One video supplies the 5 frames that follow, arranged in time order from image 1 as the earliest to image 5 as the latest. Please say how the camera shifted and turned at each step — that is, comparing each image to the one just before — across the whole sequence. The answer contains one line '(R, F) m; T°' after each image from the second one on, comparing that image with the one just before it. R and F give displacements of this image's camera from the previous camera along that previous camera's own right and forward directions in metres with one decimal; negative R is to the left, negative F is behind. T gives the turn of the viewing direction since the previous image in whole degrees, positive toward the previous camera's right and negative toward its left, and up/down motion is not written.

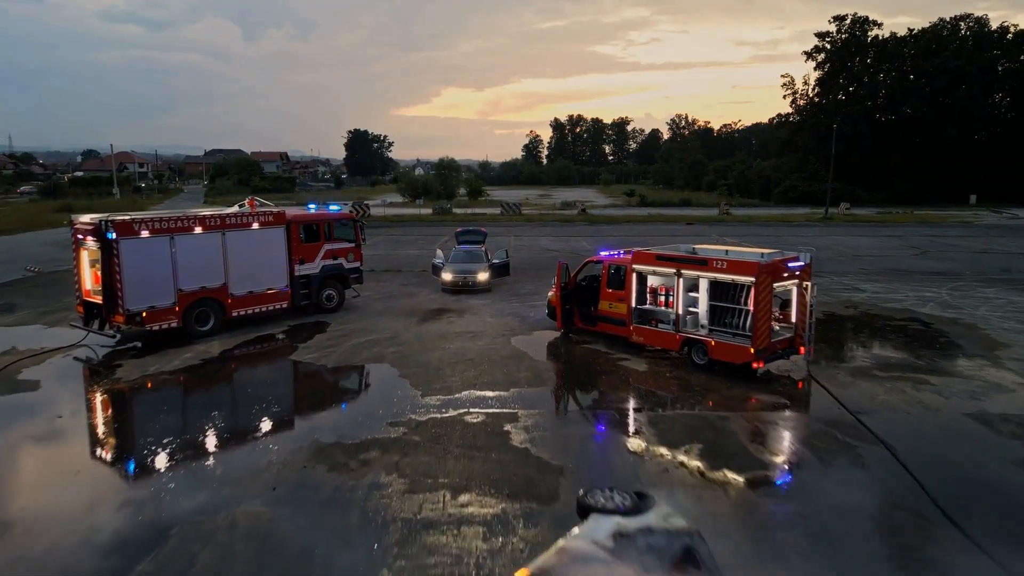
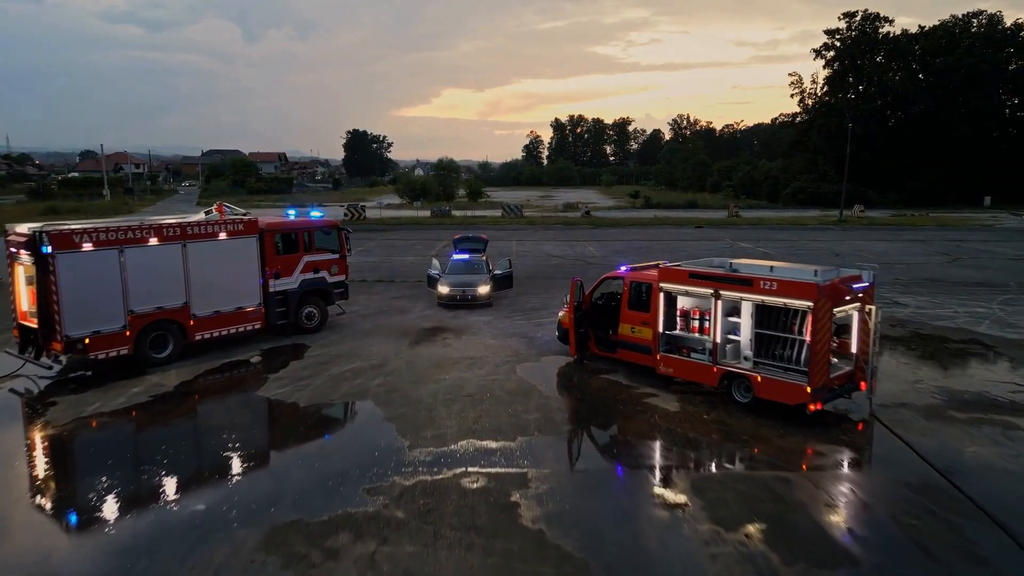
(-0.1, +1.9) m; 0°
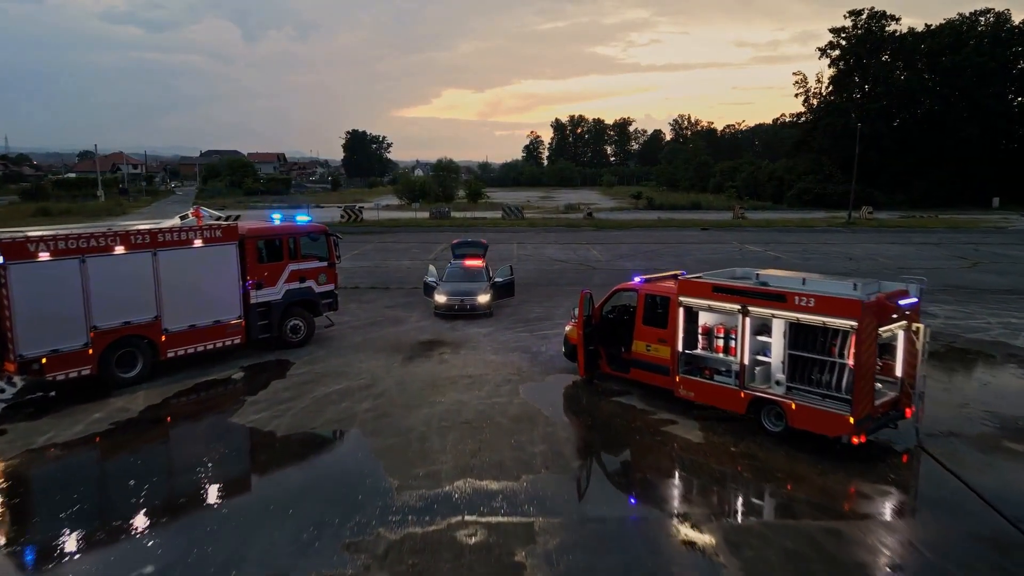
(0.0, +1.1) m; 0°
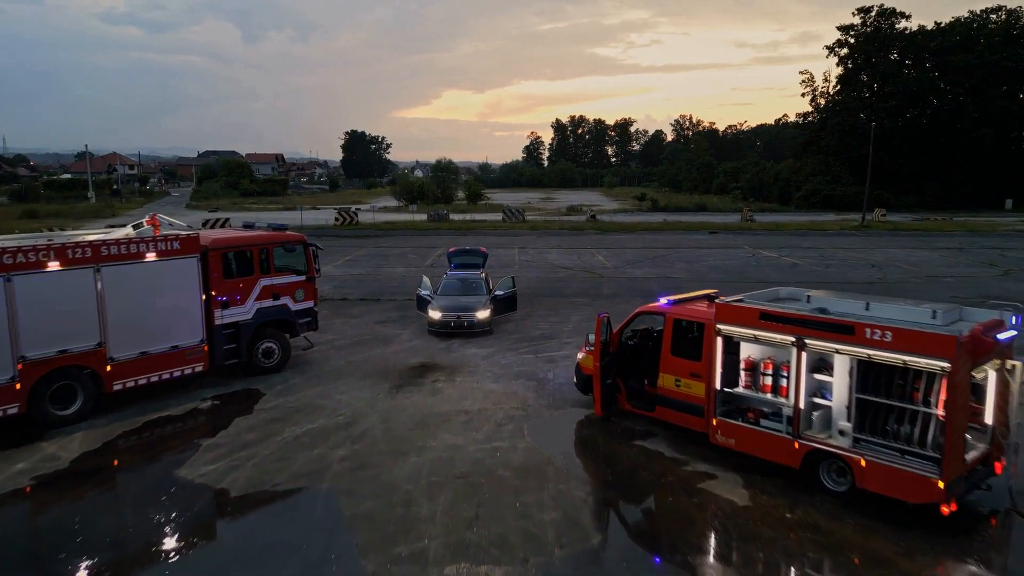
(0.0, +1.6) m; 0°
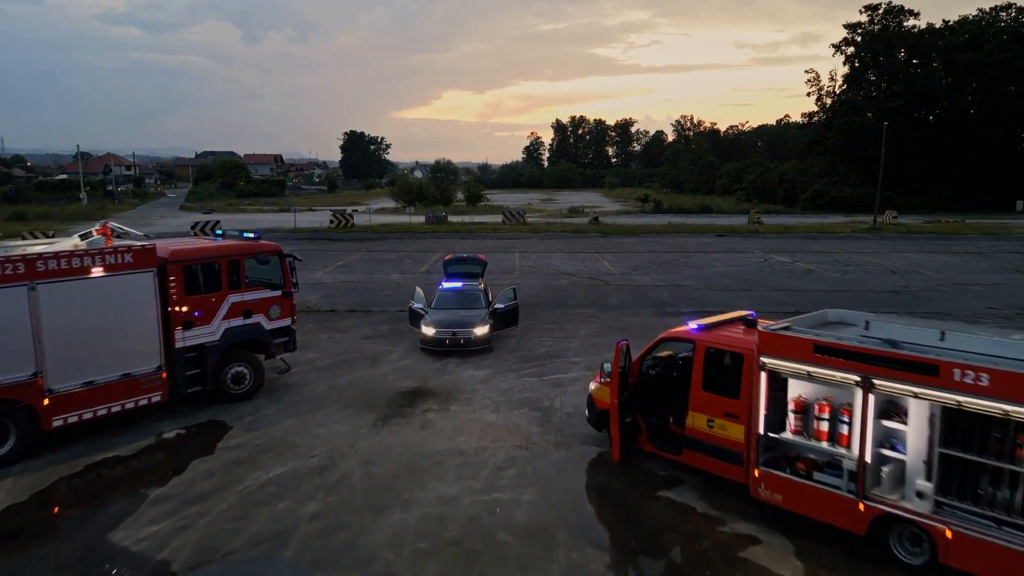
(0.0, +1.3) m; 0°
